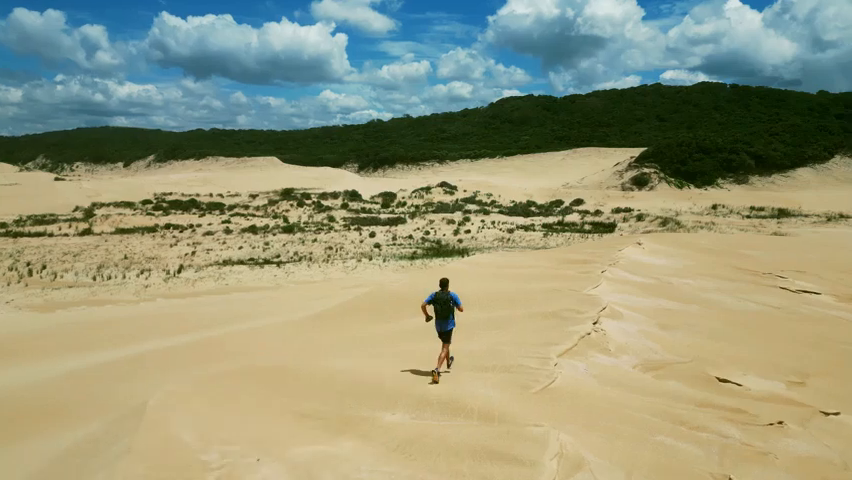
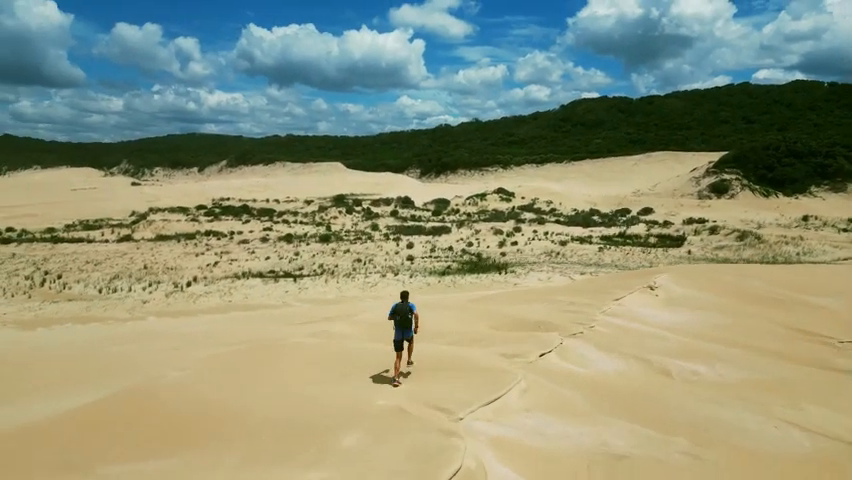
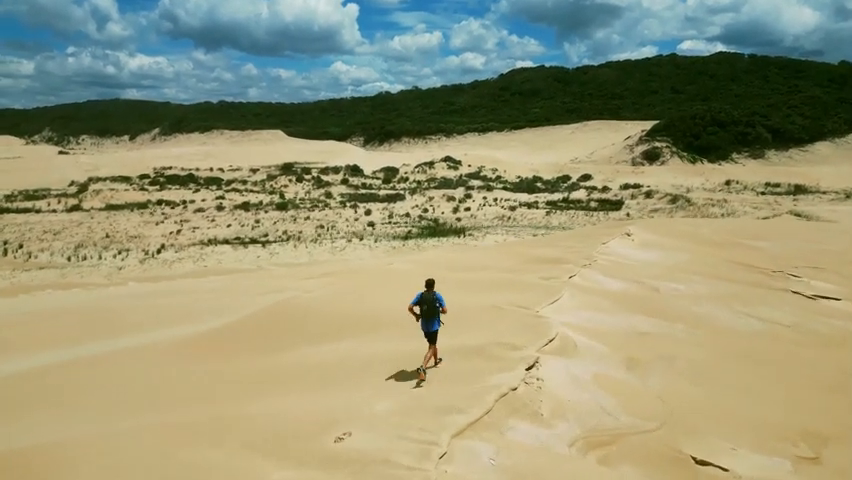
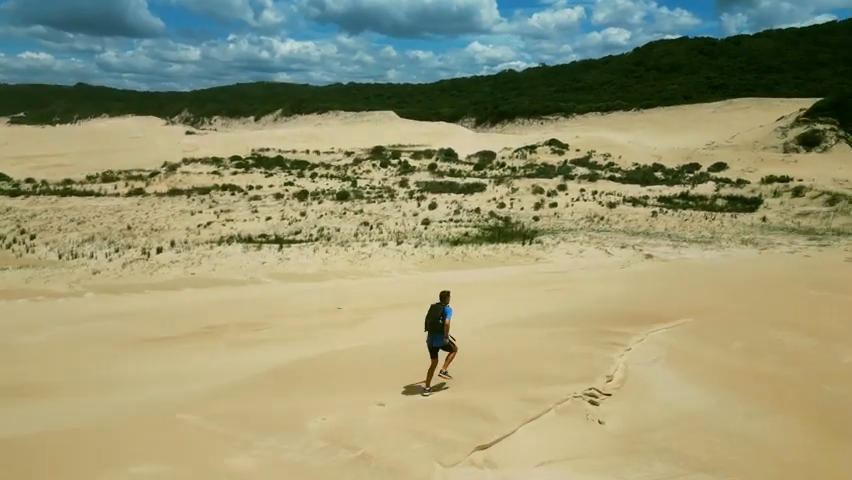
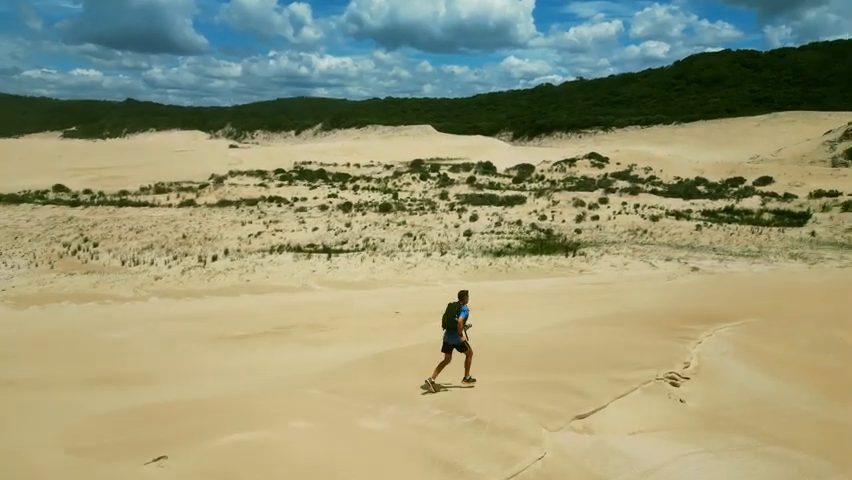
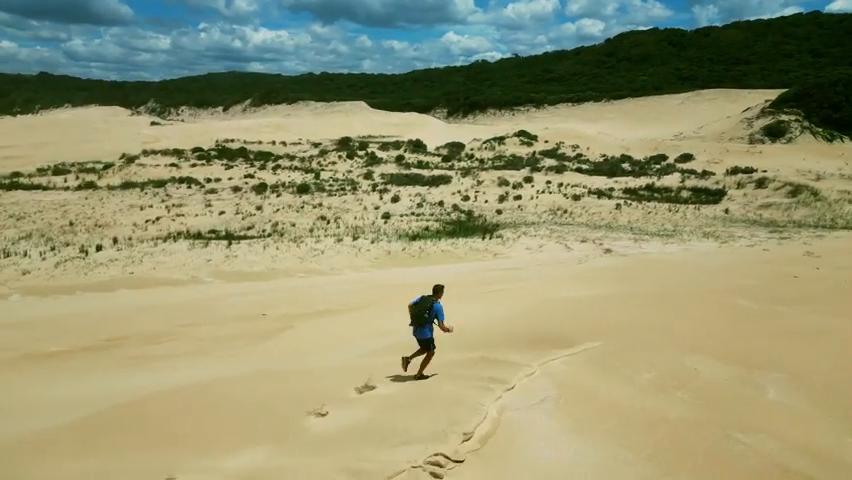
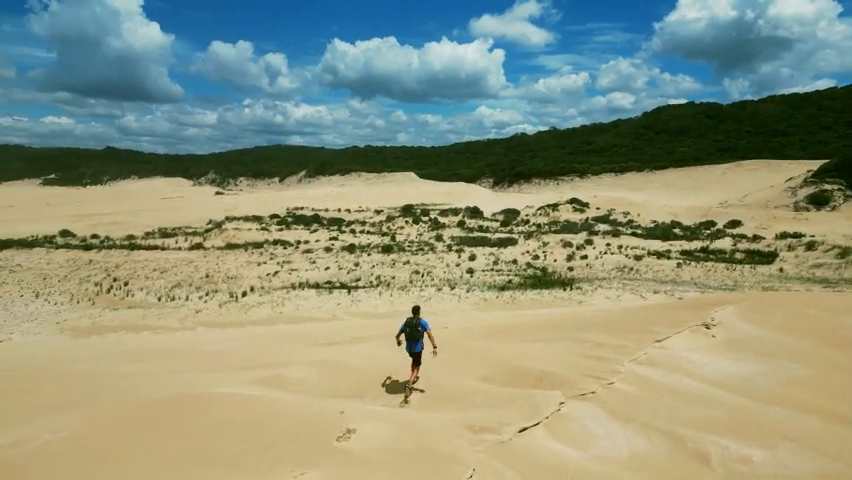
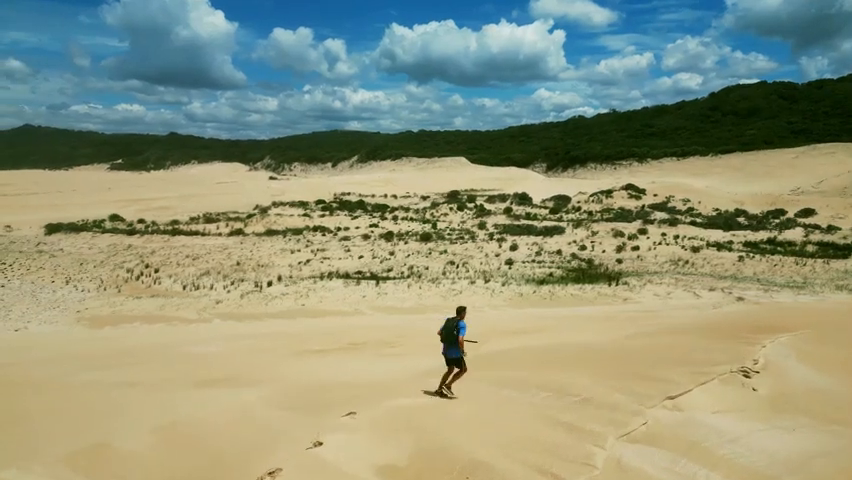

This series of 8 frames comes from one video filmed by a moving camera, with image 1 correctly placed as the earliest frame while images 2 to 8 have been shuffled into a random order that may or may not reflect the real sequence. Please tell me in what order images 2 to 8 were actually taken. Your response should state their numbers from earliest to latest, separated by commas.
3, 2, 7, 8, 5, 4, 6
